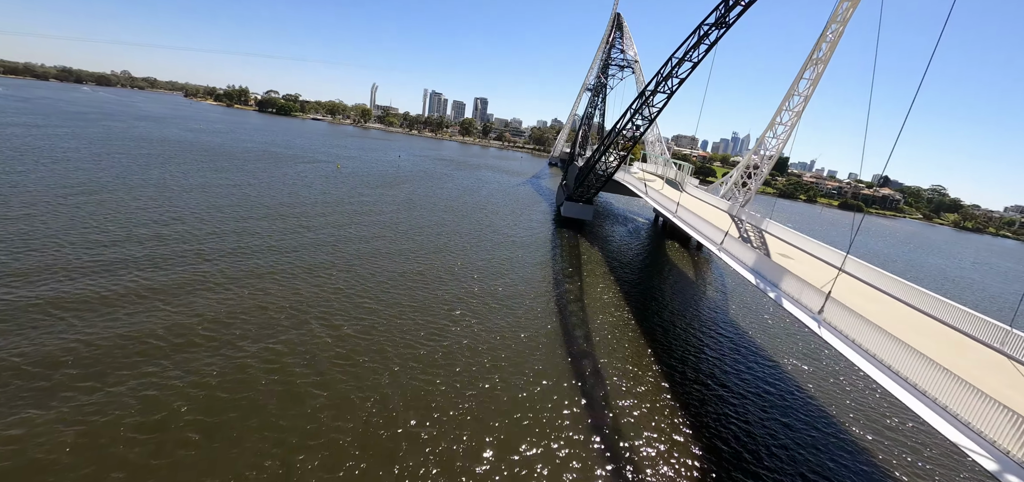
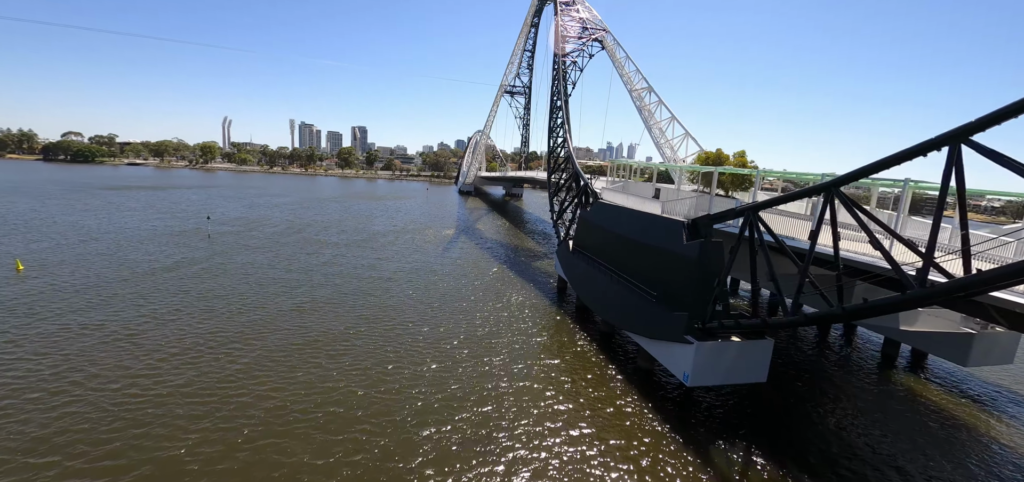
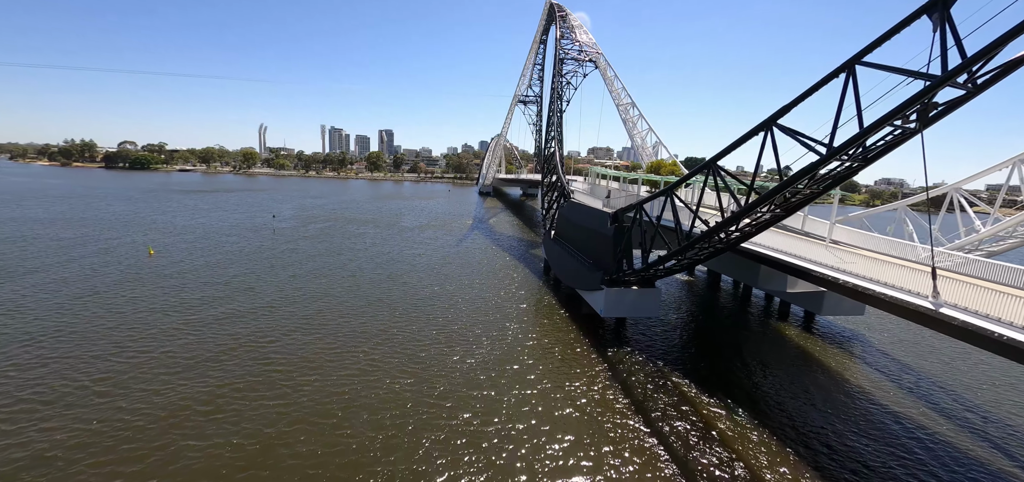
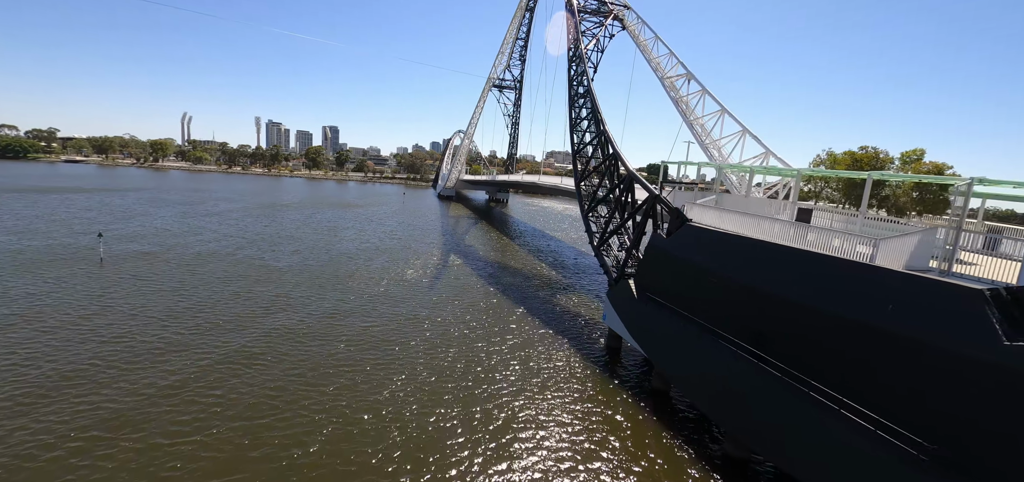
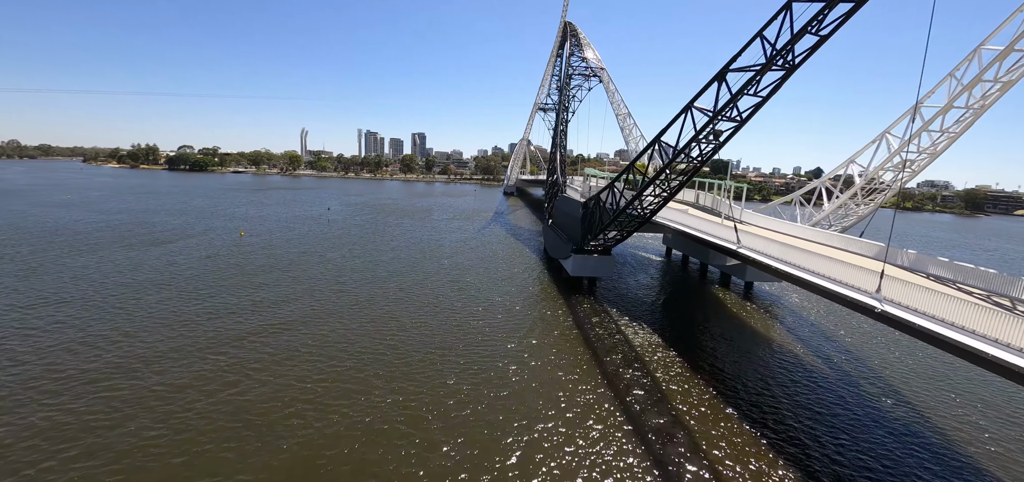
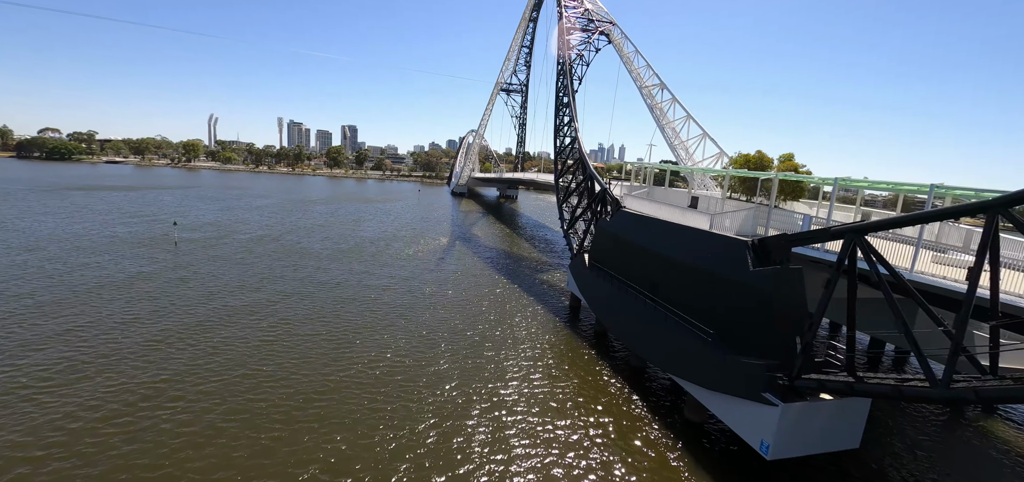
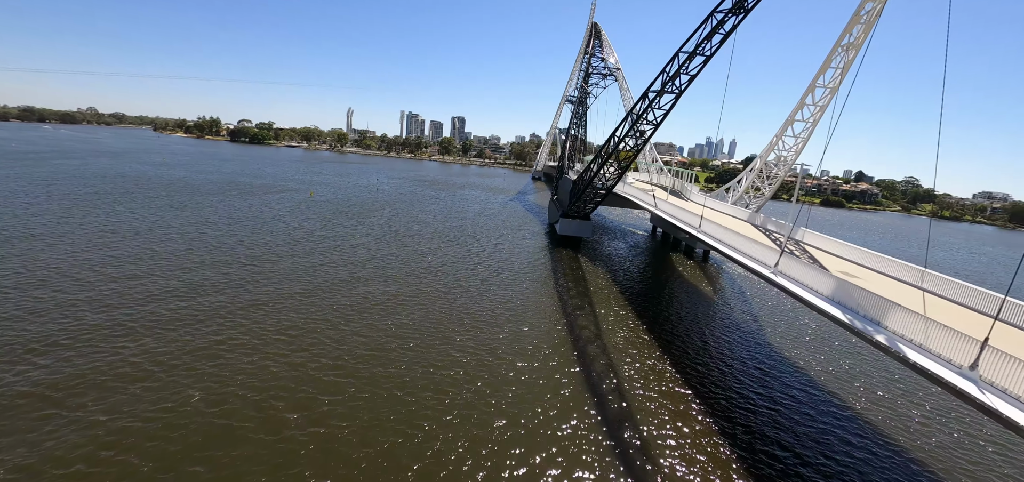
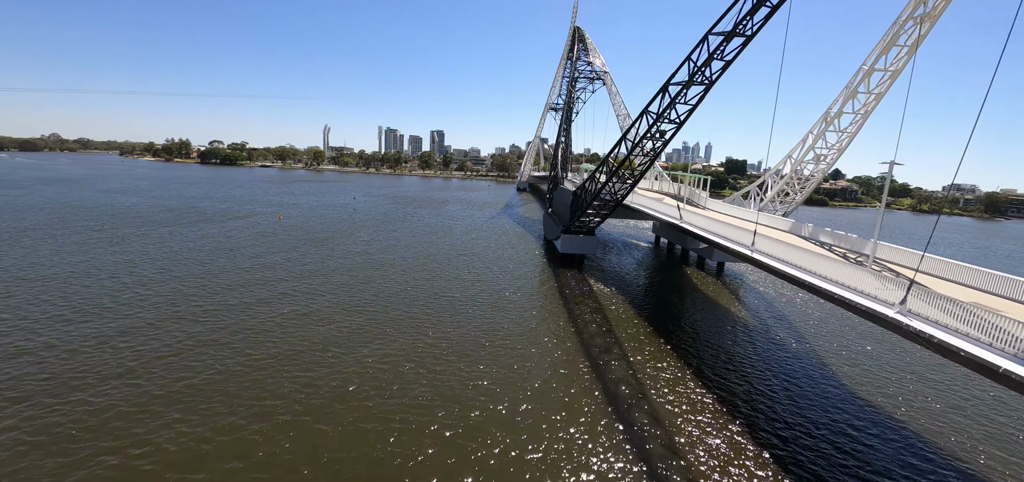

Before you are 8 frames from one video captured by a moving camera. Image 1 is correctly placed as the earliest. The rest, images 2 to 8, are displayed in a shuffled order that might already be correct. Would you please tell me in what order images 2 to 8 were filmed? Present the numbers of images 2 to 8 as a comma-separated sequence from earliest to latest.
7, 8, 5, 3, 2, 6, 4
